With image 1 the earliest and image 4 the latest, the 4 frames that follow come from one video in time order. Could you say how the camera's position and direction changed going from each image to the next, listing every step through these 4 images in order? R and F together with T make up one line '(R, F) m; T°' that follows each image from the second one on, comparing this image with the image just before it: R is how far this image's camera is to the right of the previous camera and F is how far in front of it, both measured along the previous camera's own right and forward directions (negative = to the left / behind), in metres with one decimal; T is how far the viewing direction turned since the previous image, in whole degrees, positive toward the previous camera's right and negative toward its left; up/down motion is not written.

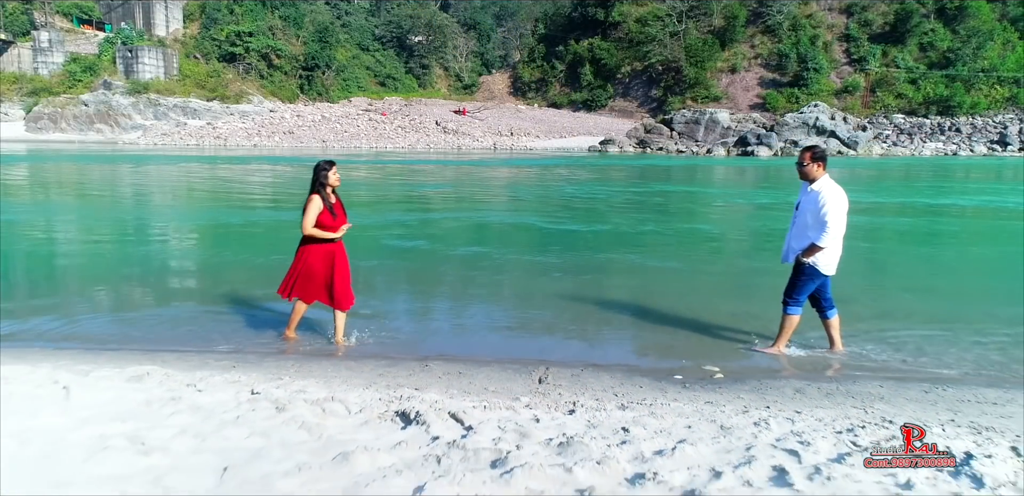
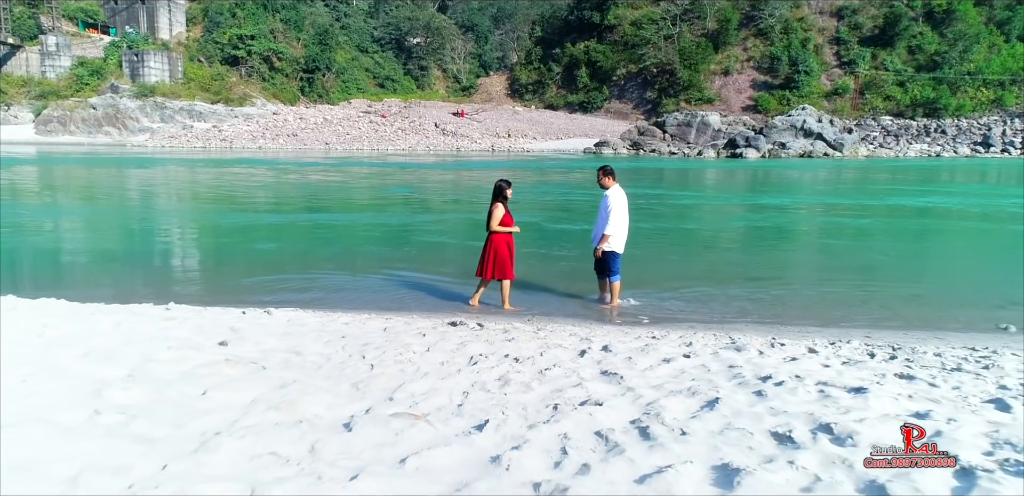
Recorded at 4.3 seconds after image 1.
(0.0, -2.5) m; 0°
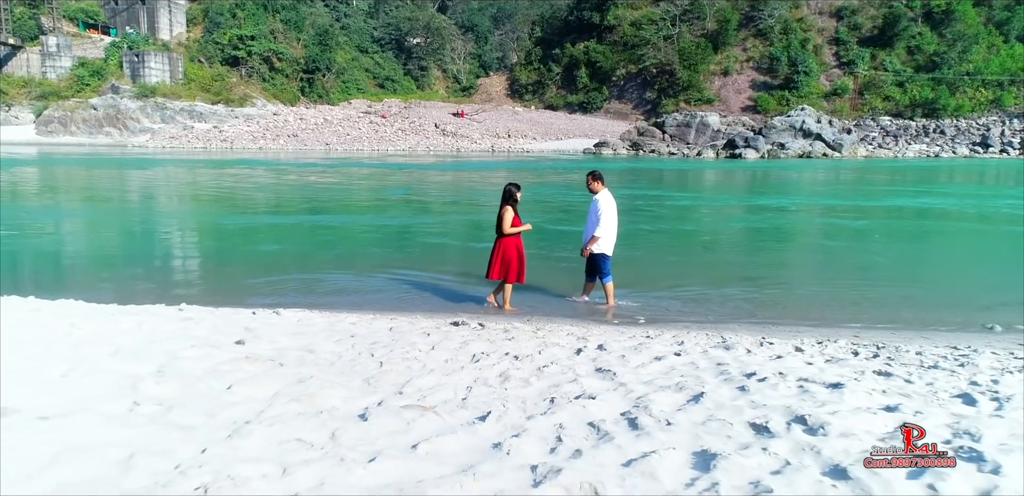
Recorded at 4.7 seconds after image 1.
(0.0, -0.2) m; 0°
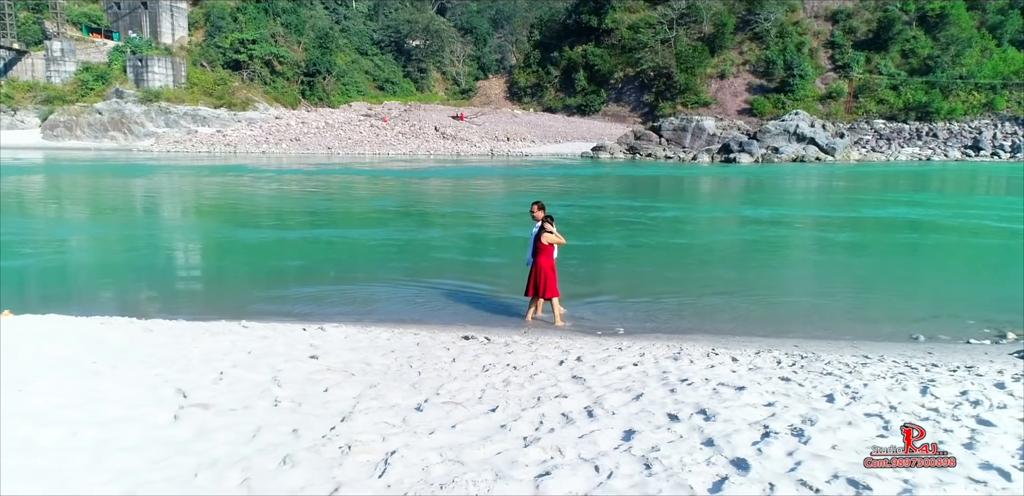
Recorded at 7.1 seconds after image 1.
(0.0, -1.3) m; 0°
